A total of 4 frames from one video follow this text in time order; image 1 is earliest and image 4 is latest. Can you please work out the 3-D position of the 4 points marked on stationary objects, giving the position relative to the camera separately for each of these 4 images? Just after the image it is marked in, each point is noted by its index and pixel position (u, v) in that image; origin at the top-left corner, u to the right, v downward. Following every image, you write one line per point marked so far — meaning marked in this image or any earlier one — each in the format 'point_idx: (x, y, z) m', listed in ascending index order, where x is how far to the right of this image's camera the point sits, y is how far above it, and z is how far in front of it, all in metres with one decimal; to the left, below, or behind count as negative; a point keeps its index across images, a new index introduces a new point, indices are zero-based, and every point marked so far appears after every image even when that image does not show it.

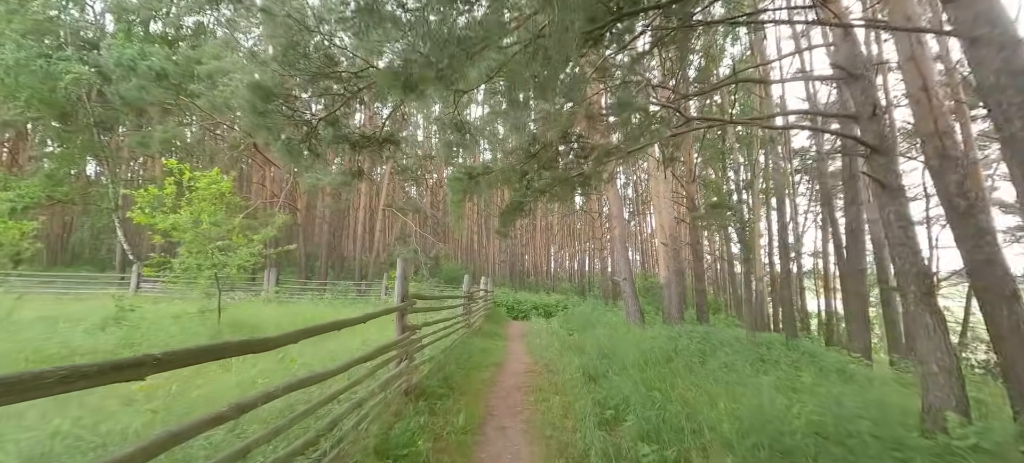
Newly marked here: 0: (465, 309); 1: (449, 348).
0: (-1.0, -1.7, +8.7) m
1: (-0.9, -1.8, +6.1) m
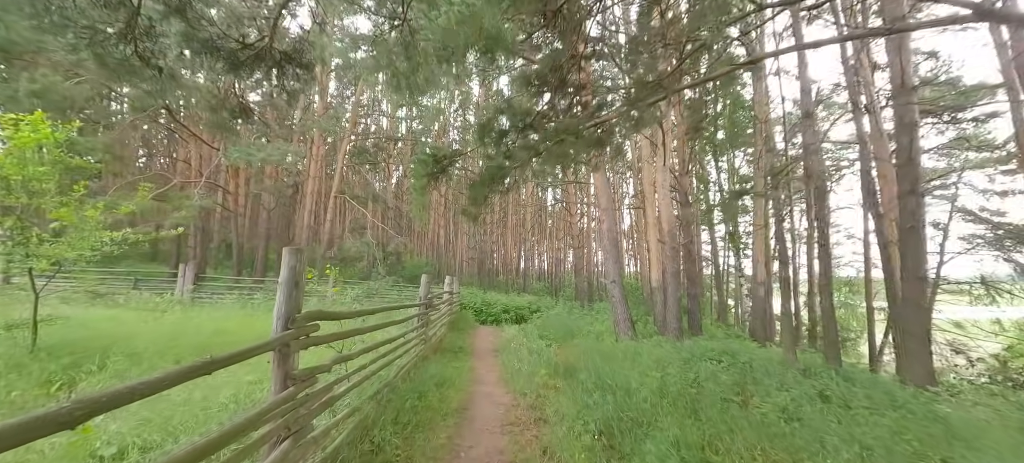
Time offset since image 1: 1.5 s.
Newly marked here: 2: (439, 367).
0: (-1.5, -1.5, +6.8) m
1: (-1.2, -1.6, +4.1) m
2: (-1.1, -2.0, +5.9) m
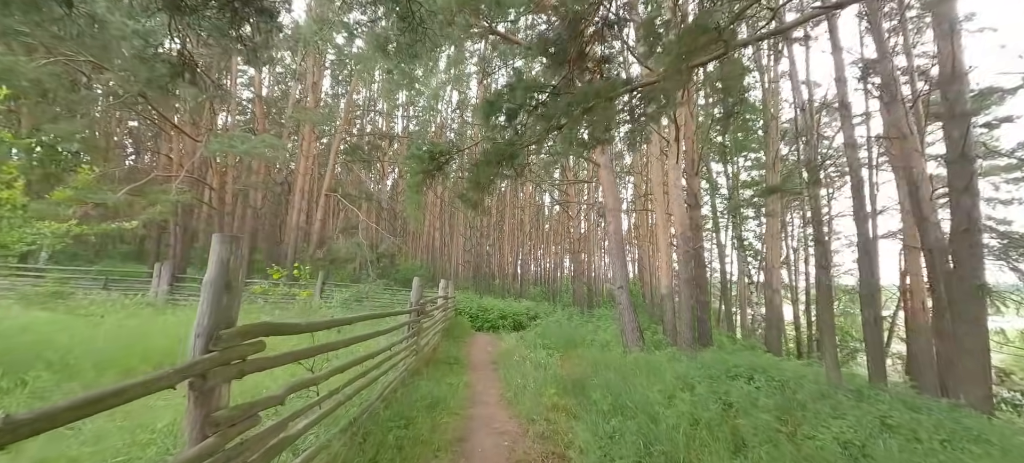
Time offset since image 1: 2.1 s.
0: (-1.4, -1.4, +6.1) m
1: (-1.2, -1.5, +3.4) m
2: (-1.0, -2.0, +5.2) m
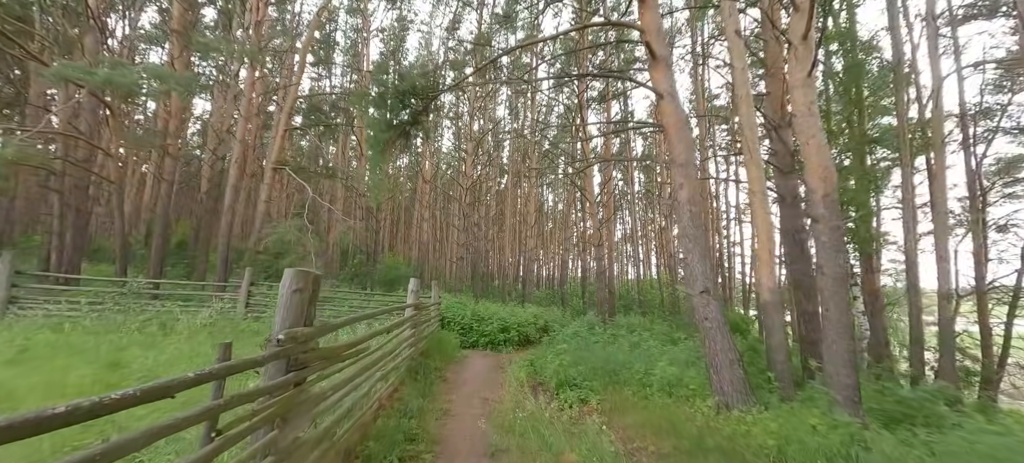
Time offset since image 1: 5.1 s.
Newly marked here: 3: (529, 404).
0: (-1.3, -1.0, +2.3) m
1: (-1.0, -1.0, -0.3) m
2: (-0.9, -1.5, +1.5) m
3: (+0.2, -2.1, +5.2) m
